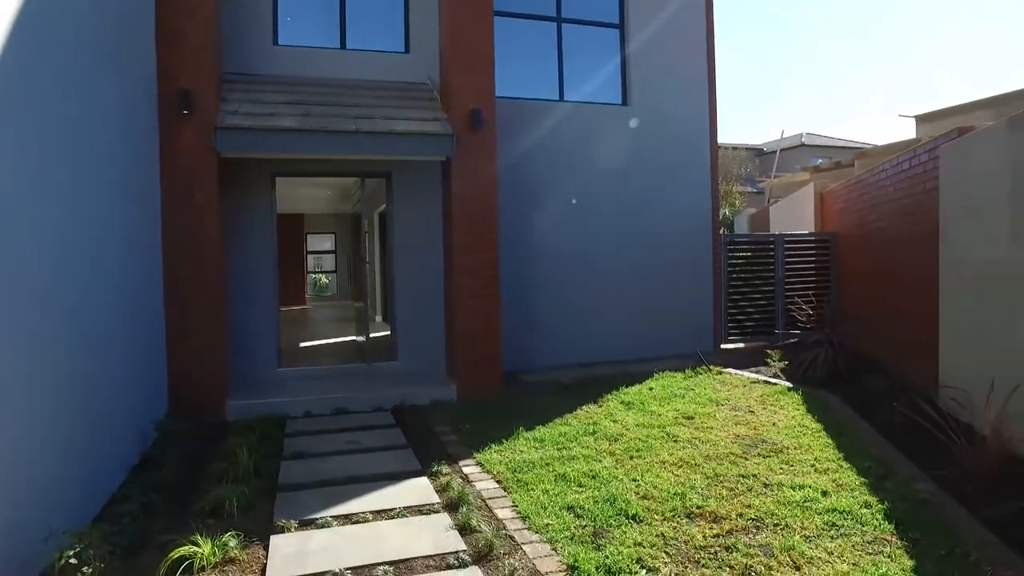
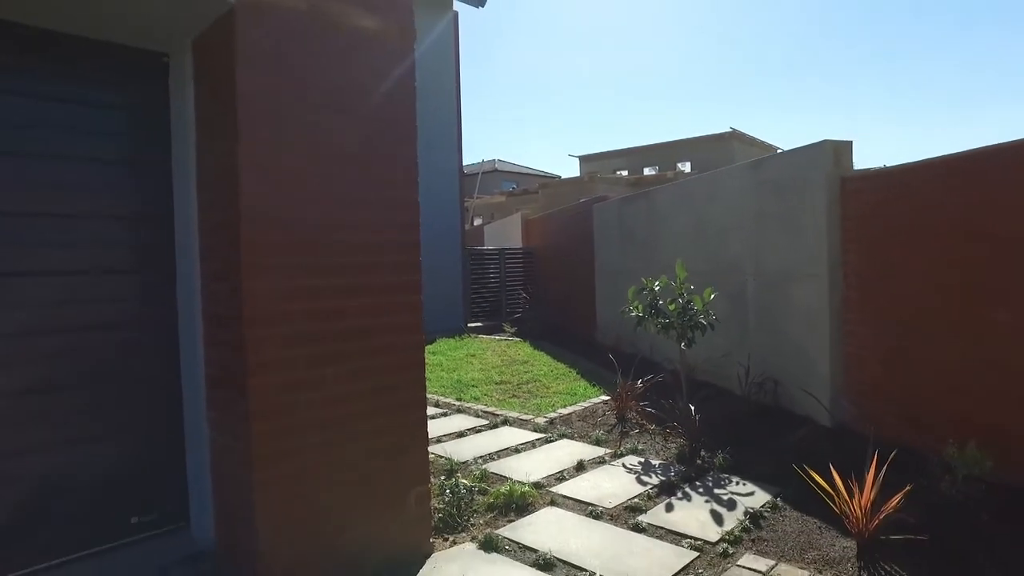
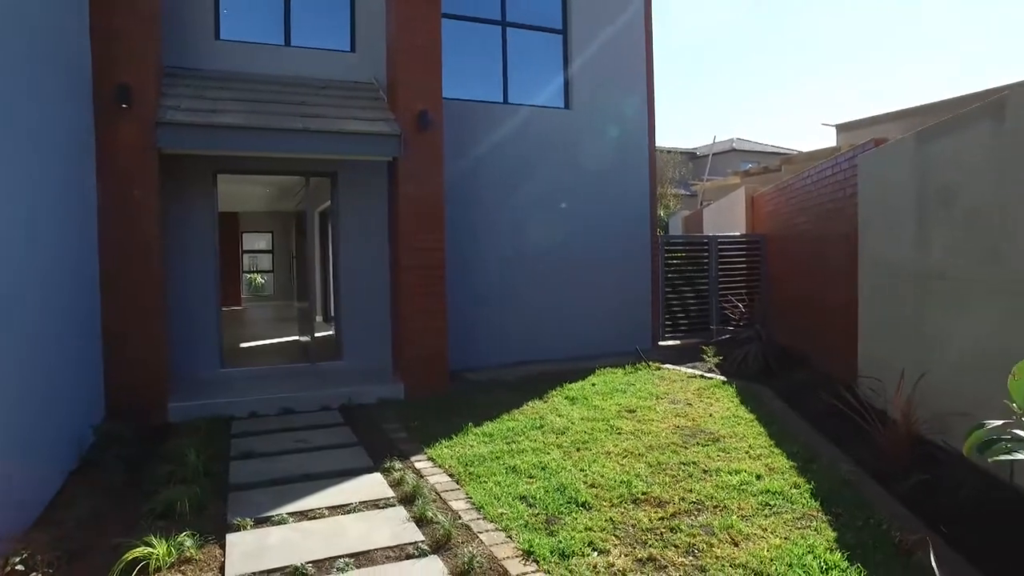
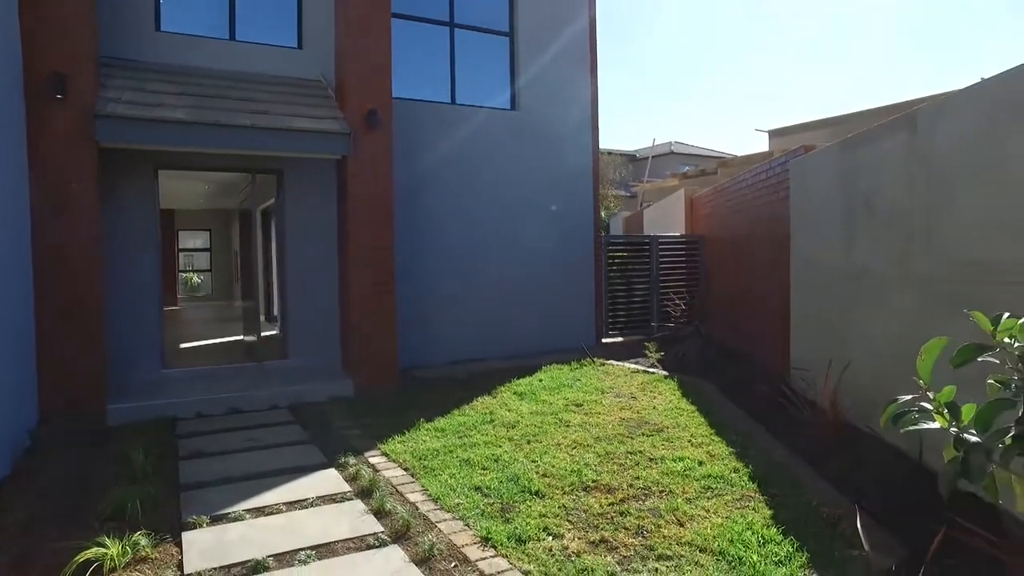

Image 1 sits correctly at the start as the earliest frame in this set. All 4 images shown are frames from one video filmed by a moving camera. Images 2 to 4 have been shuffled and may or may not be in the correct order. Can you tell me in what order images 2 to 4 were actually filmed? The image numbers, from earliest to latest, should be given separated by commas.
3, 4, 2
